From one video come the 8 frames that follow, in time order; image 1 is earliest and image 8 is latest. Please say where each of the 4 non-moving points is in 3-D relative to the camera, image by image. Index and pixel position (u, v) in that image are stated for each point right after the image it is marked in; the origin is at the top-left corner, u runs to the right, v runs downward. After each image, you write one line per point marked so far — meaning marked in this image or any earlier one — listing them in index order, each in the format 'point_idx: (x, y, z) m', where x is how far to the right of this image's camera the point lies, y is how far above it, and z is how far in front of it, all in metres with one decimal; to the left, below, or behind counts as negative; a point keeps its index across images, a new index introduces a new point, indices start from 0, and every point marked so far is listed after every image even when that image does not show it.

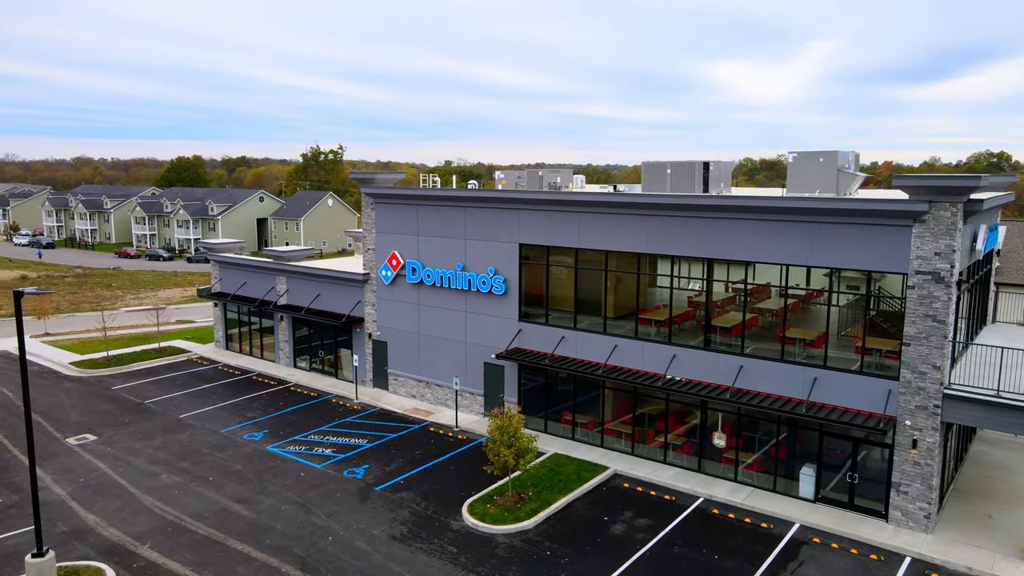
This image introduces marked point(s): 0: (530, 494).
0: (+0.4, -5.6, +19.8) m
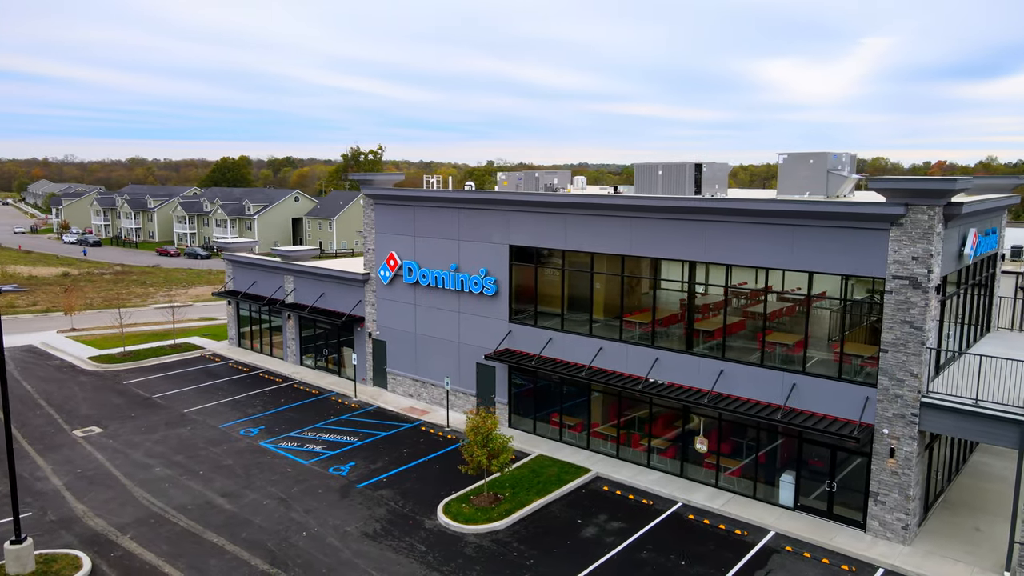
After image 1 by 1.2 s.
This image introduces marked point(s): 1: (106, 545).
0: (-0.2, -5.6, +19.9) m
1: (-9.6, -6.1, +17.4) m
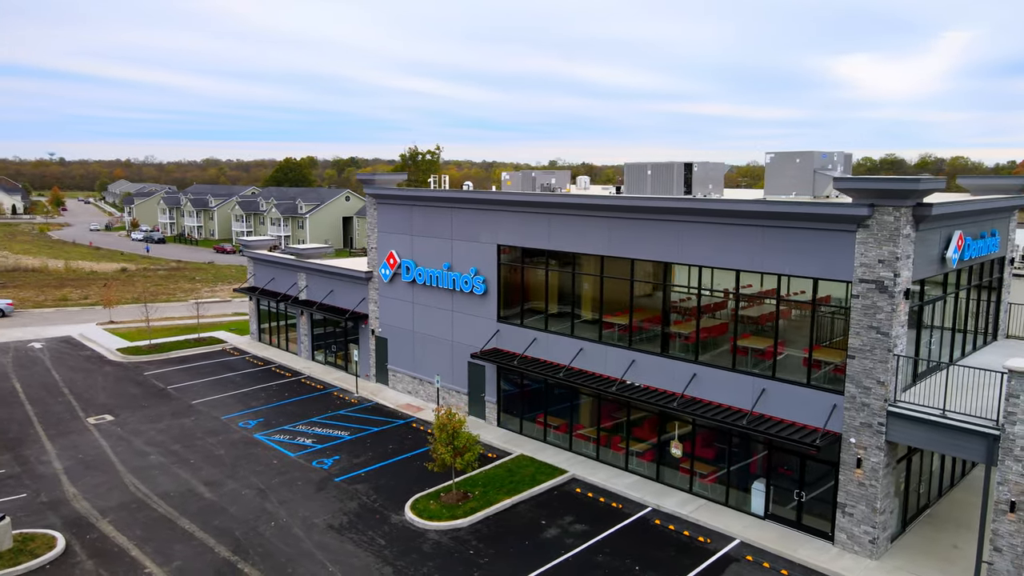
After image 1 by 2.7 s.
0: (-1.0, -5.6, +20.0) m
1: (-10.6, -5.9, +18.2) m
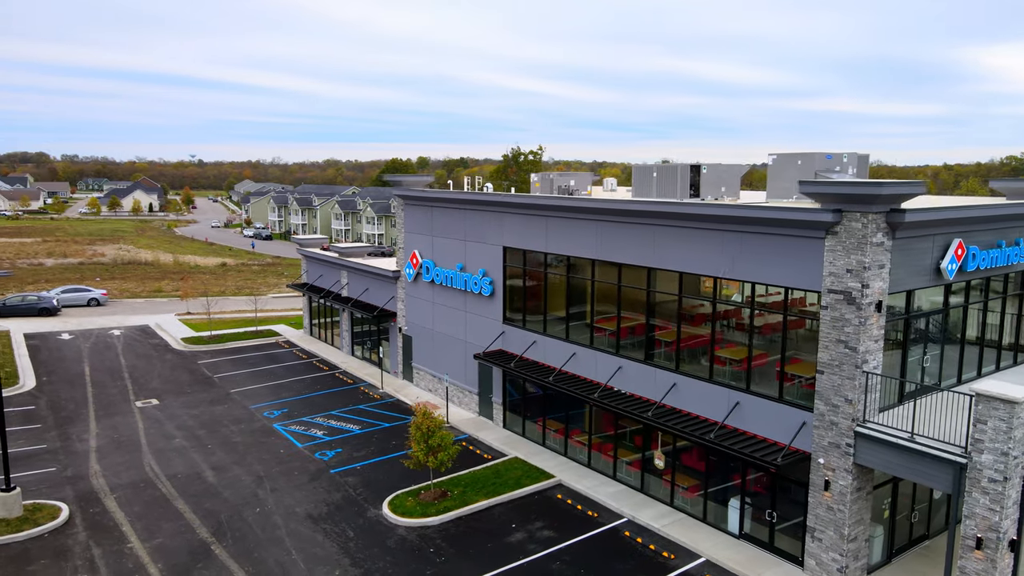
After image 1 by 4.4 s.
0: (-1.6, -5.6, +20.2) m
1: (-11.3, -5.8, +19.8) m
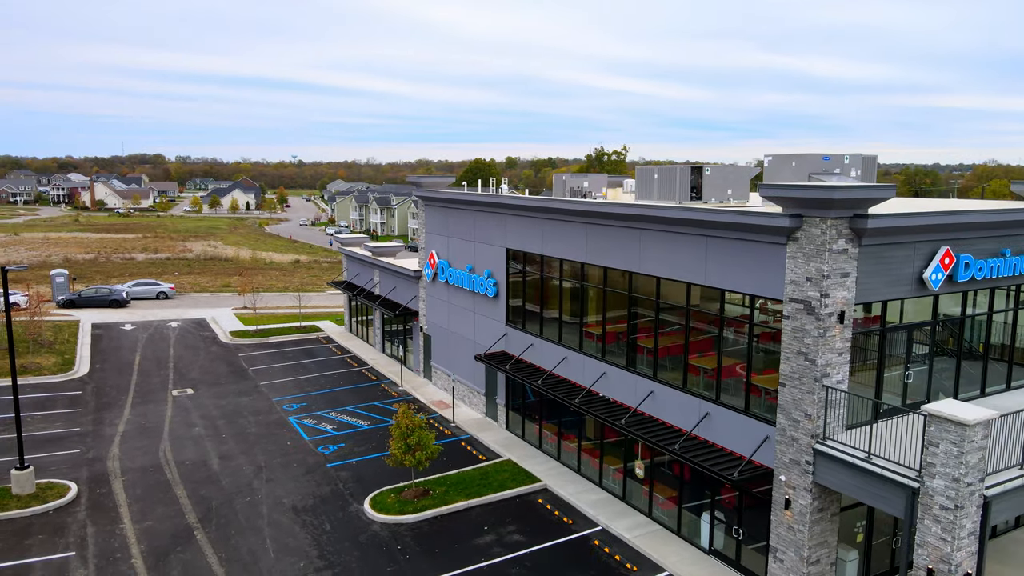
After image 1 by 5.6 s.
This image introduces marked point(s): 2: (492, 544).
0: (-2.1, -5.7, +20.4) m
1: (-11.8, -5.6, +21.2) m
2: (-0.5, -6.2, +17.9) m
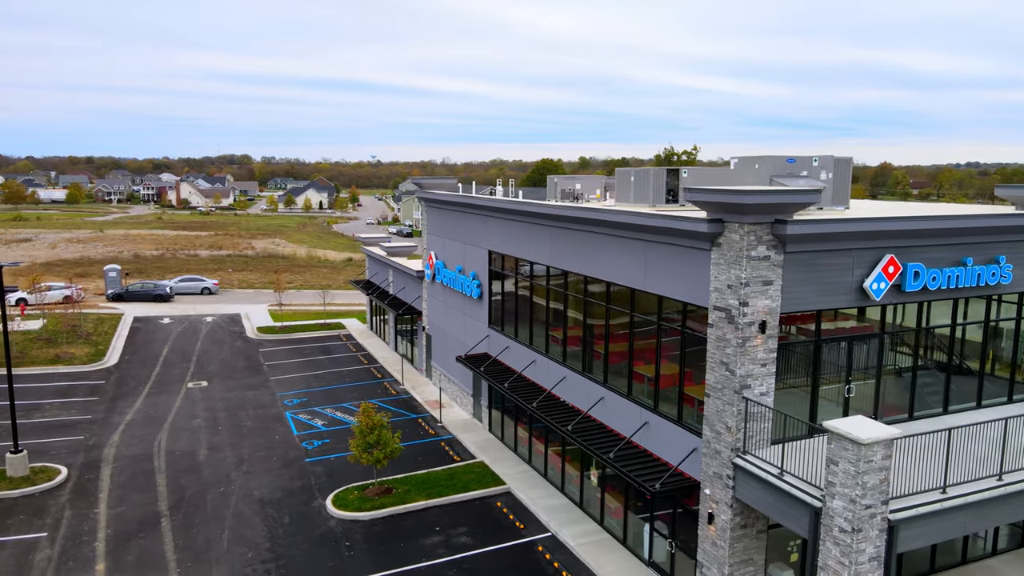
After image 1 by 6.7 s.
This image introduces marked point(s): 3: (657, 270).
0: (-3.2, -5.7, +20.6) m
1: (-12.8, -5.5, +22.3) m
2: (-1.8, -6.3, +18.0) m
3: (+3.2, +0.4, +15.6) m
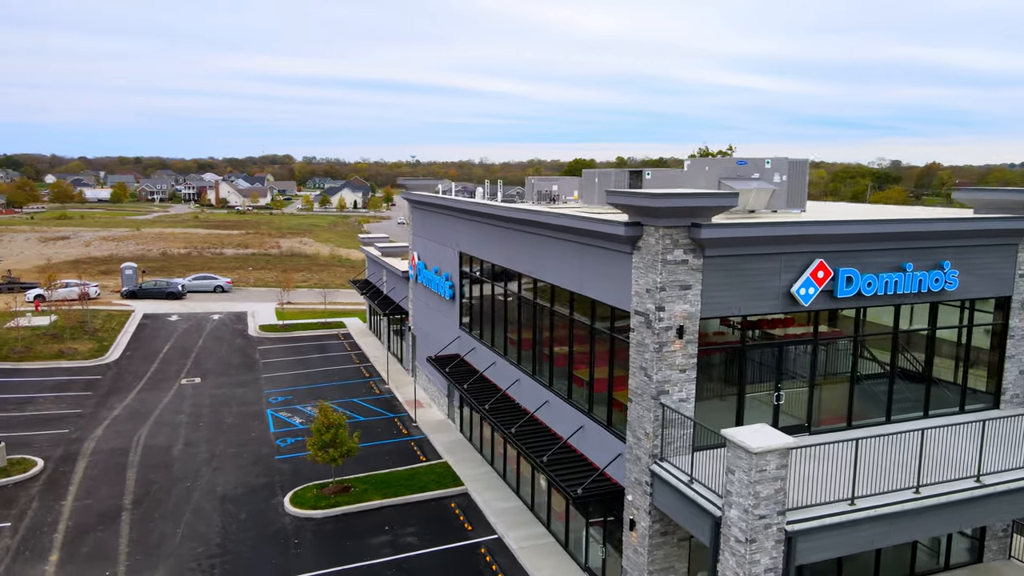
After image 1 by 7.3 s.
0: (-4.4, -5.7, +20.8) m
1: (-13.9, -5.4, +23.0) m
2: (-3.1, -6.3, +18.1) m
3: (+1.7, +0.3, +15.5) m
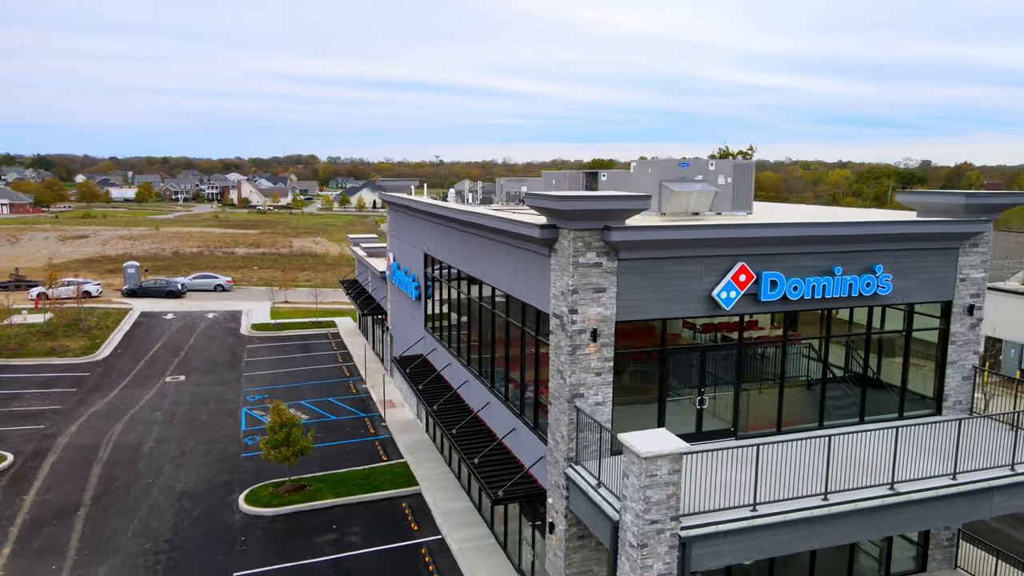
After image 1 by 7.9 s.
0: (-5.7, -5.7, +21.0) m
1: (-15.1, -5.4, +23.5) m
2: (-4.5, -6.3, +18.3) m
3: (+0.3, +0.3, +15.5) m
